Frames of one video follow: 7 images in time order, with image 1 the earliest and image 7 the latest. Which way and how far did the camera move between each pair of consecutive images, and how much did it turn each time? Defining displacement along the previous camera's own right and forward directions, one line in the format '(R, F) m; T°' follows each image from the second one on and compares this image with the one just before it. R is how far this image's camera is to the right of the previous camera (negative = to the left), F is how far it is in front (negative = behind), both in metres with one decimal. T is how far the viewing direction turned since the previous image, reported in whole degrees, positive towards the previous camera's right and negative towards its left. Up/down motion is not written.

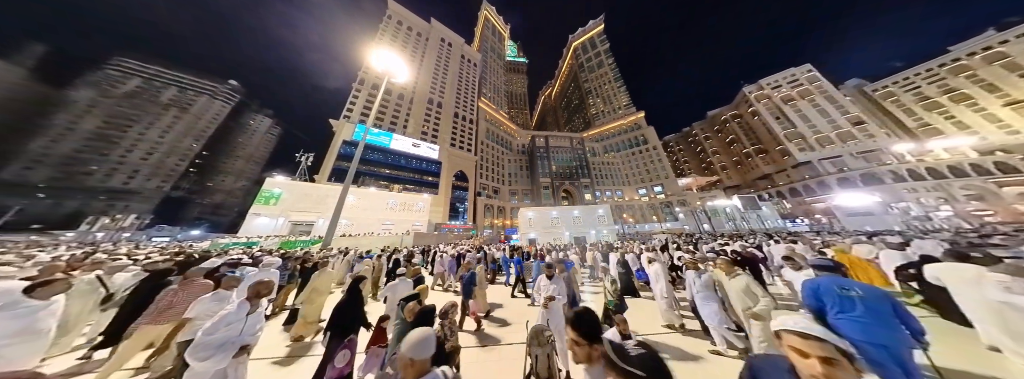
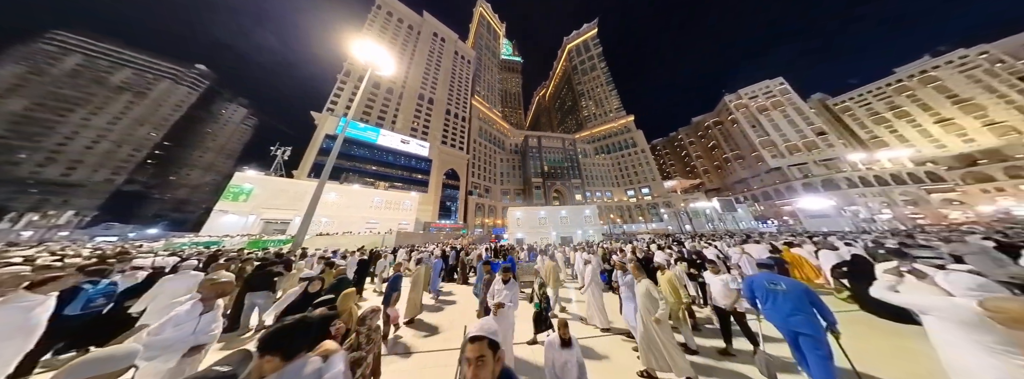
(+0.3, 0.0) m; +3°
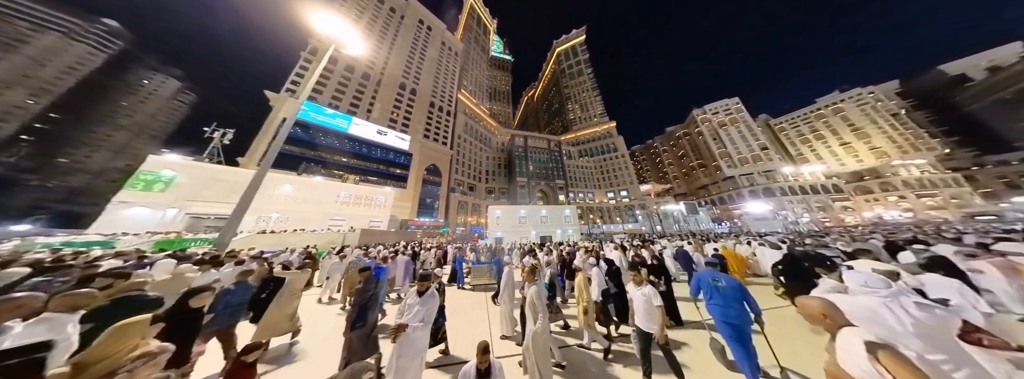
(+0.5, +0.4) m; +5°
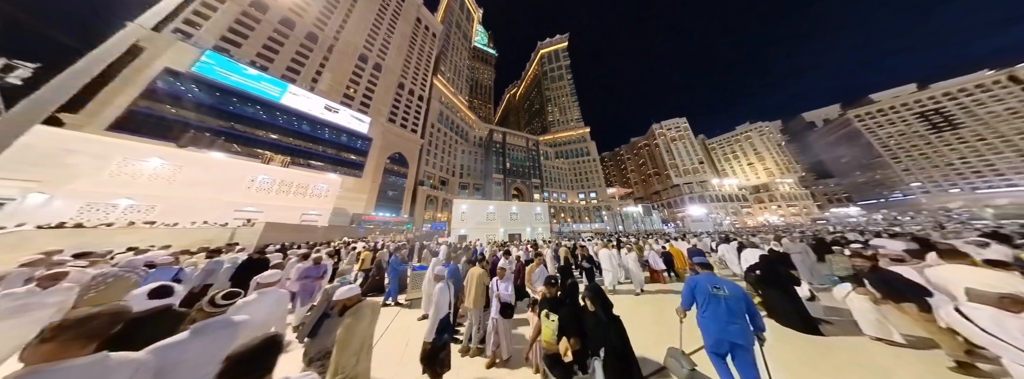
(+1.0, +1.7) m; +8°
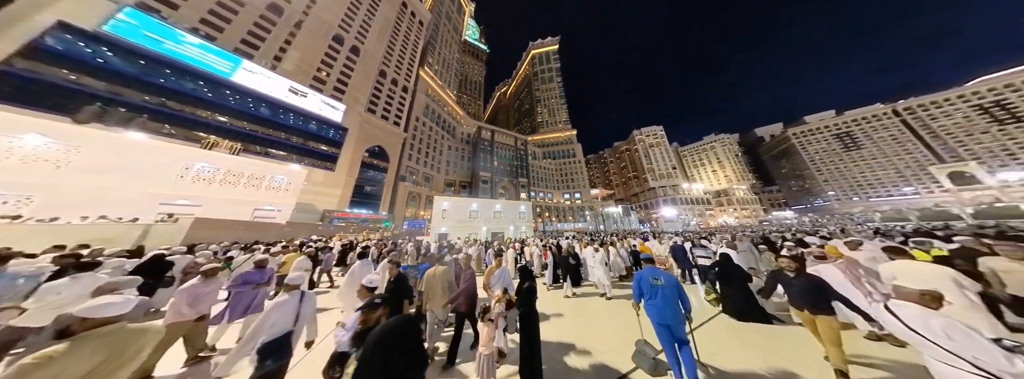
(+0.3, +0.7) m; +4°
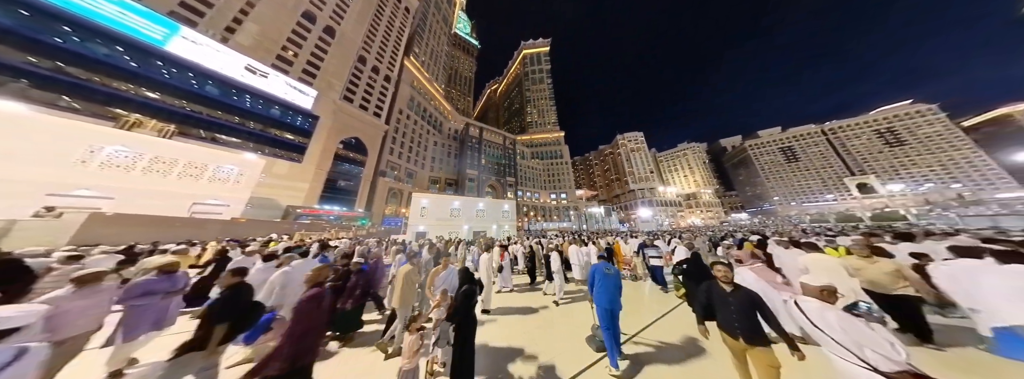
(+0.3, +0.8) m; +4°
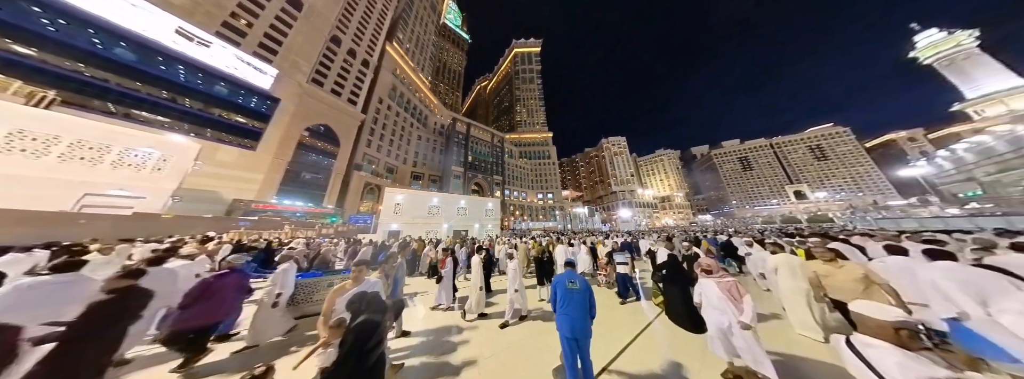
(+0.4, +1.4) m; +4°
